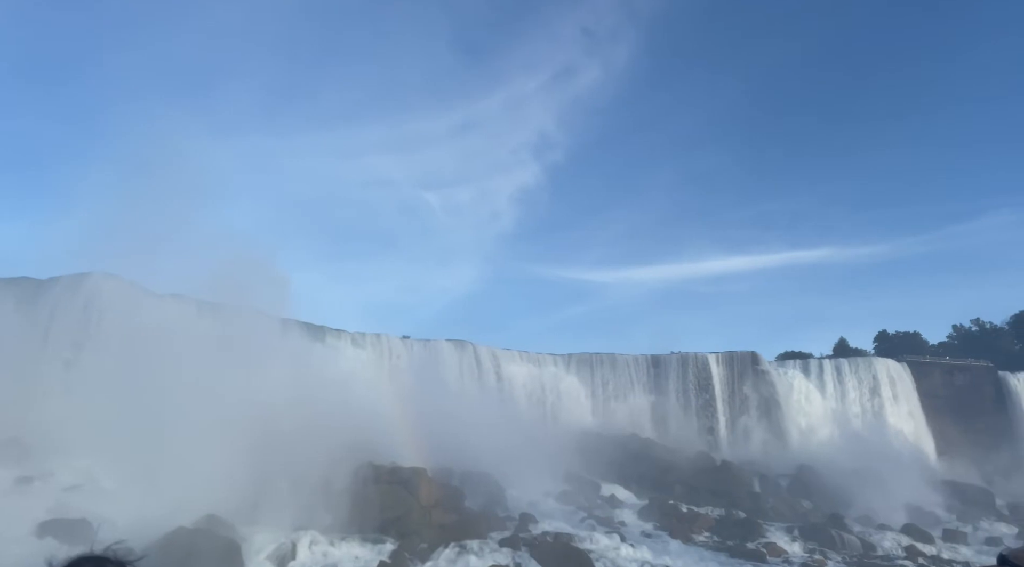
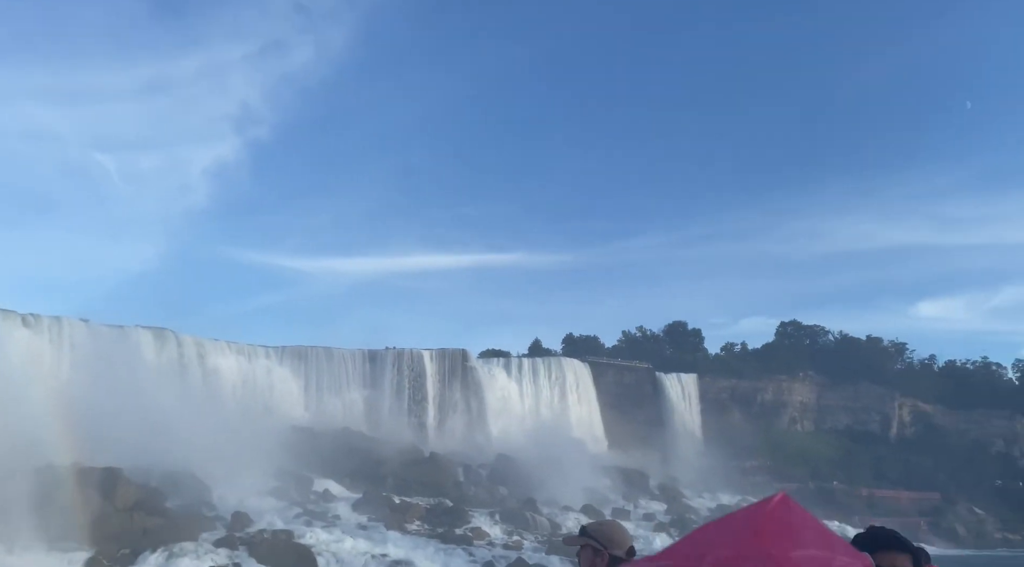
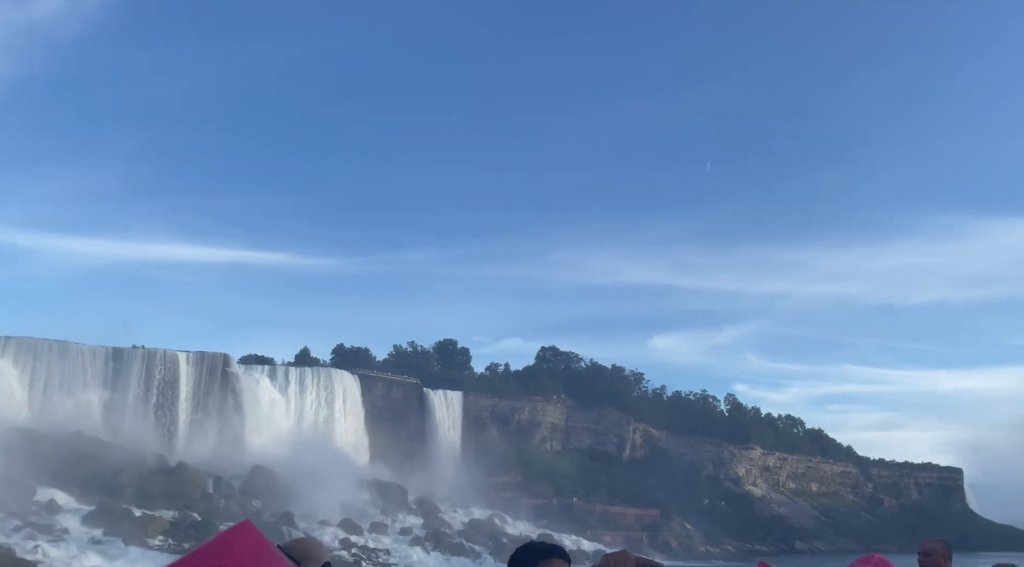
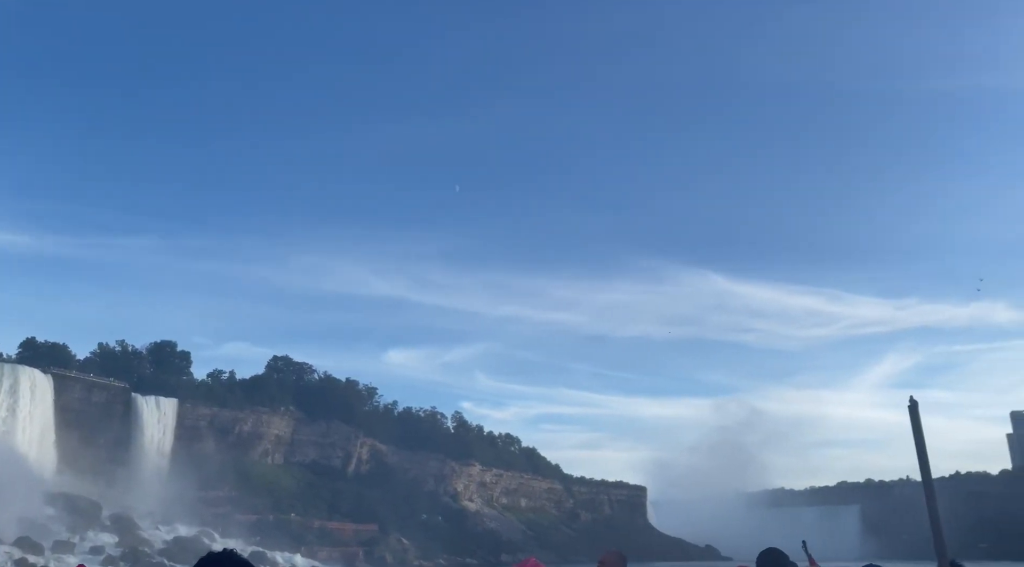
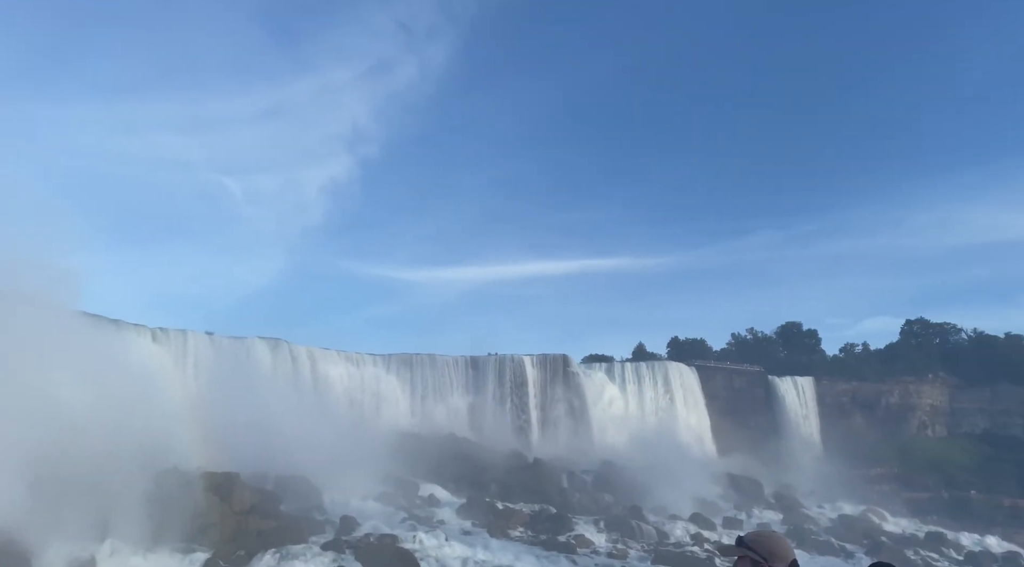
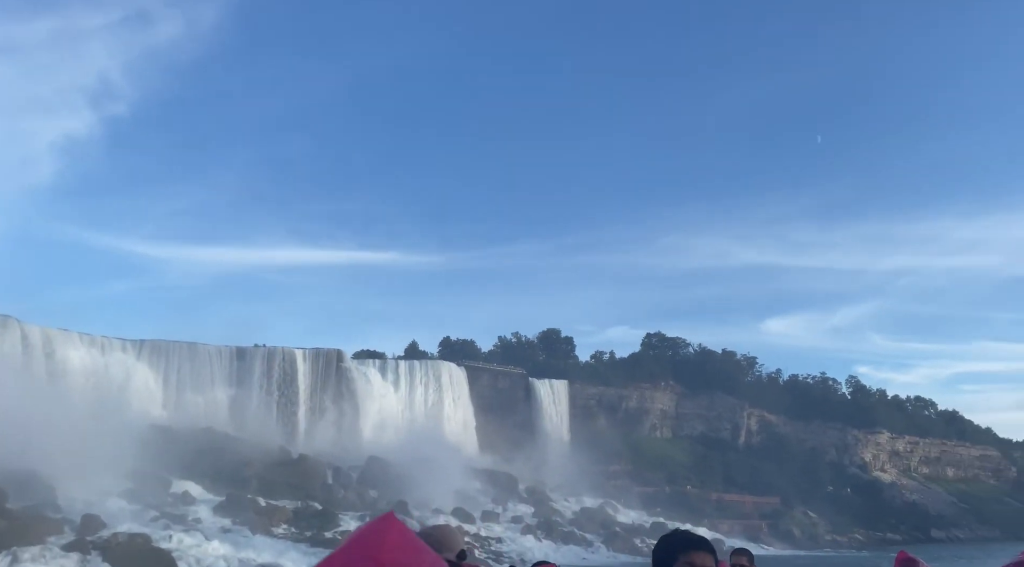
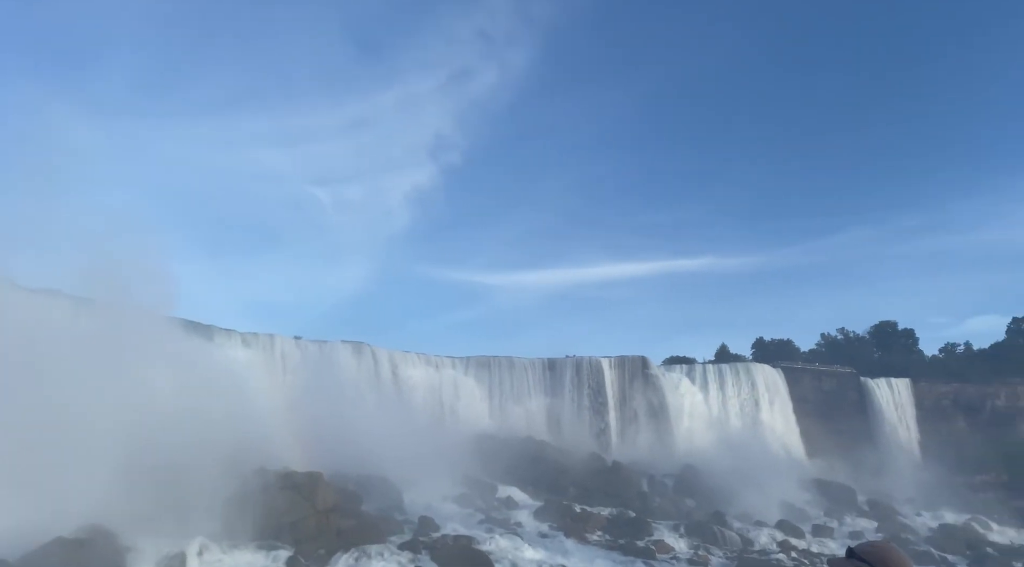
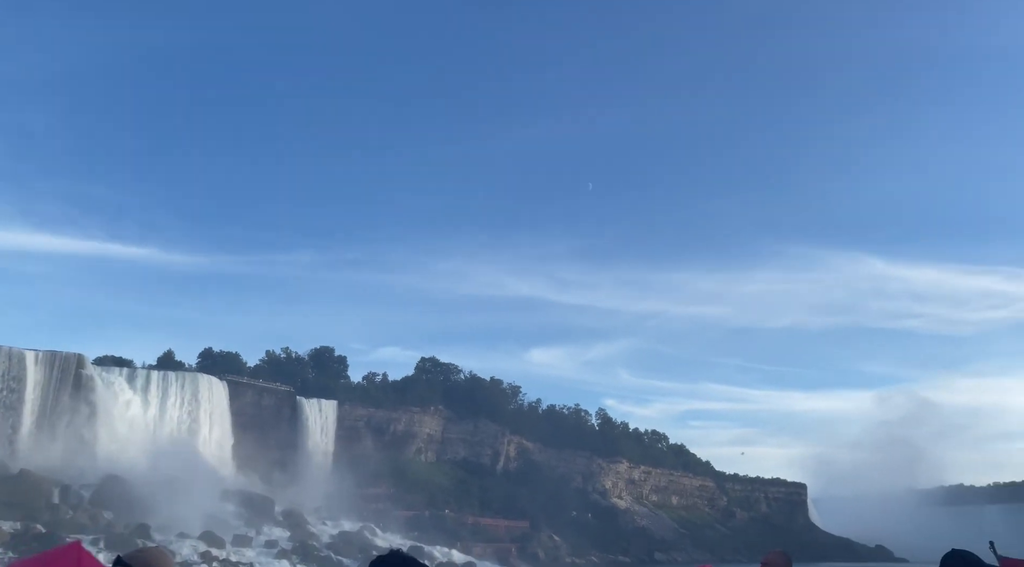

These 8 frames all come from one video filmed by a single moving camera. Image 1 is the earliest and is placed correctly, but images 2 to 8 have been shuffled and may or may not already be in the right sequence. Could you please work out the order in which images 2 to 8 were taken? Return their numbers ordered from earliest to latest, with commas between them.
7, 5, 2, 6, 3, 8, 4
